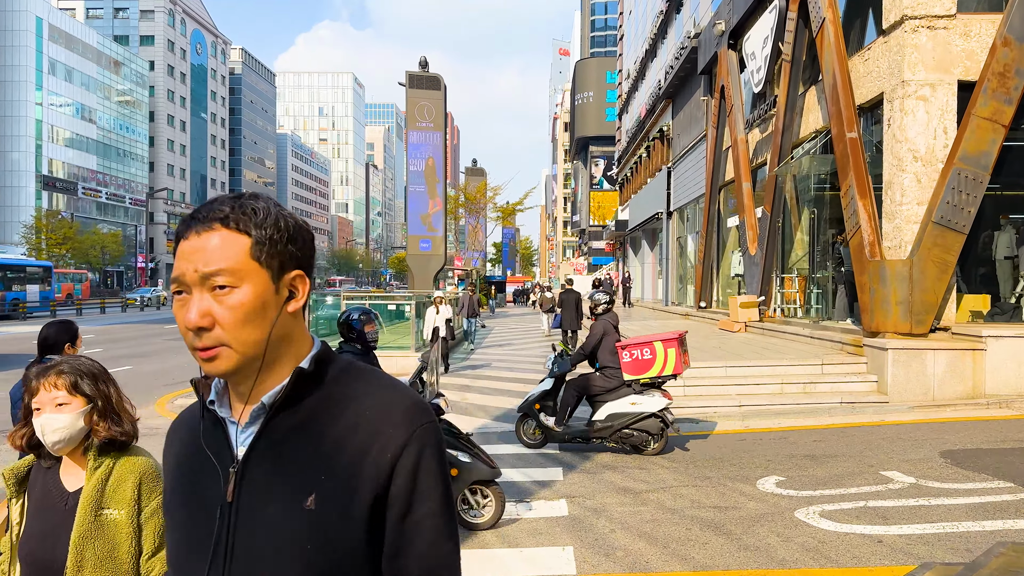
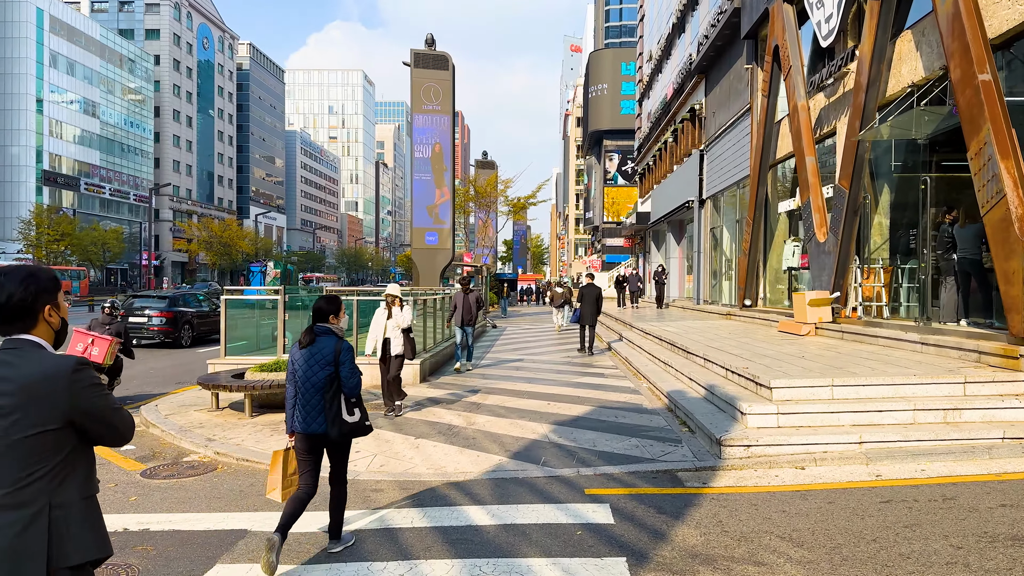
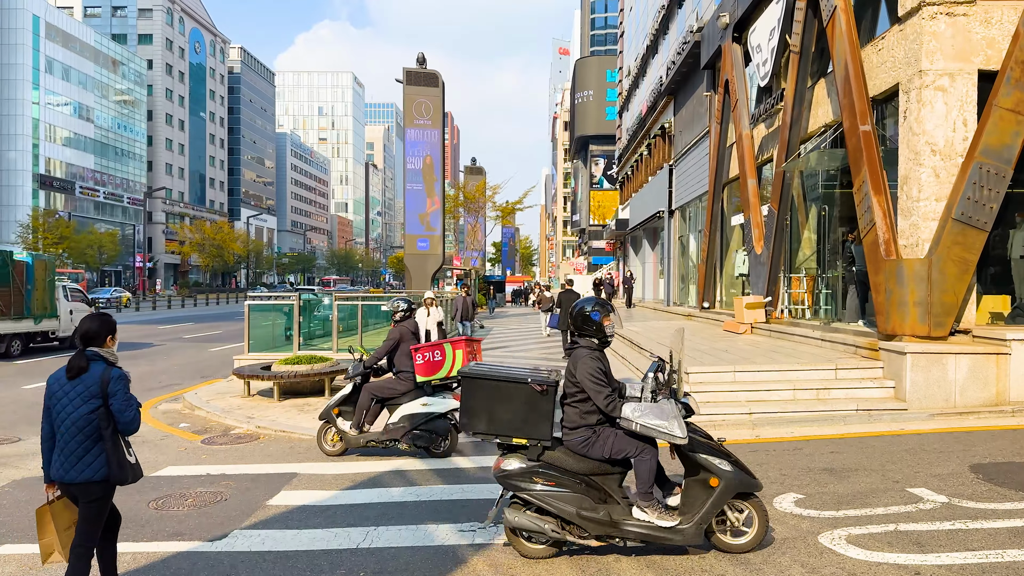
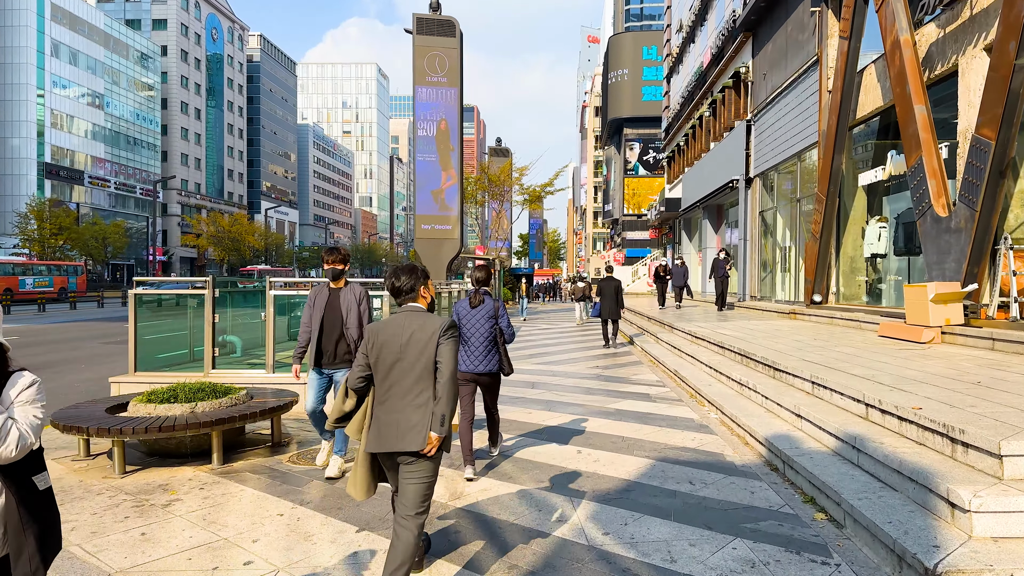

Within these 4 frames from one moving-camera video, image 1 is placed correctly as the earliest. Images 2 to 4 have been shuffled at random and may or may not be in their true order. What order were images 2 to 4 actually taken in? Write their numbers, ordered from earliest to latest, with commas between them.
3, 2, 4
